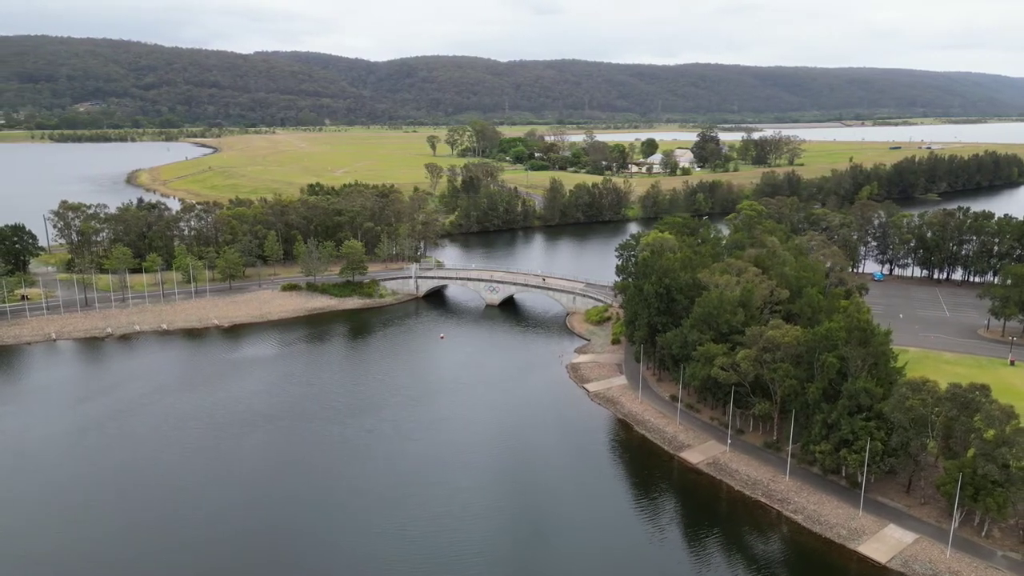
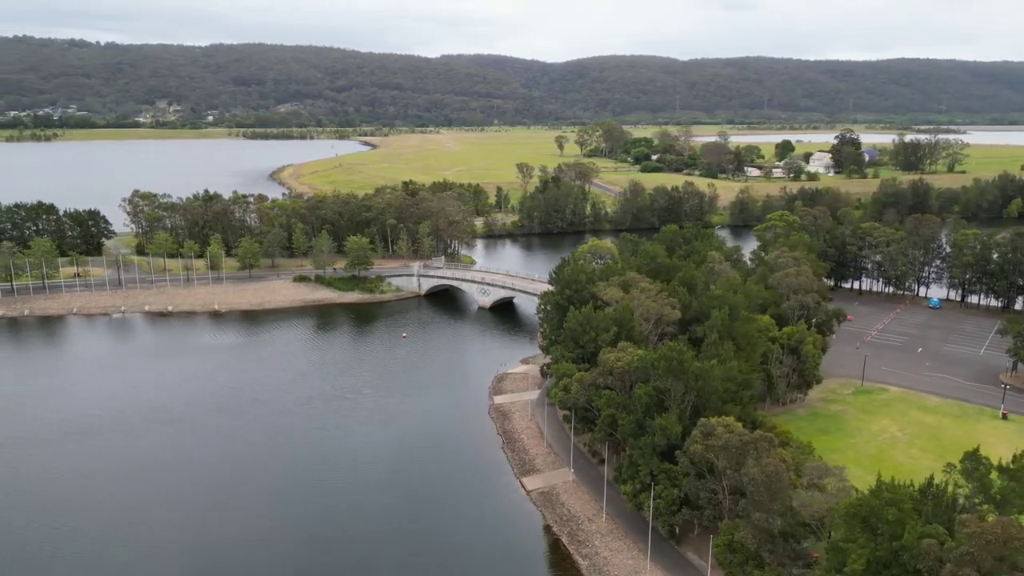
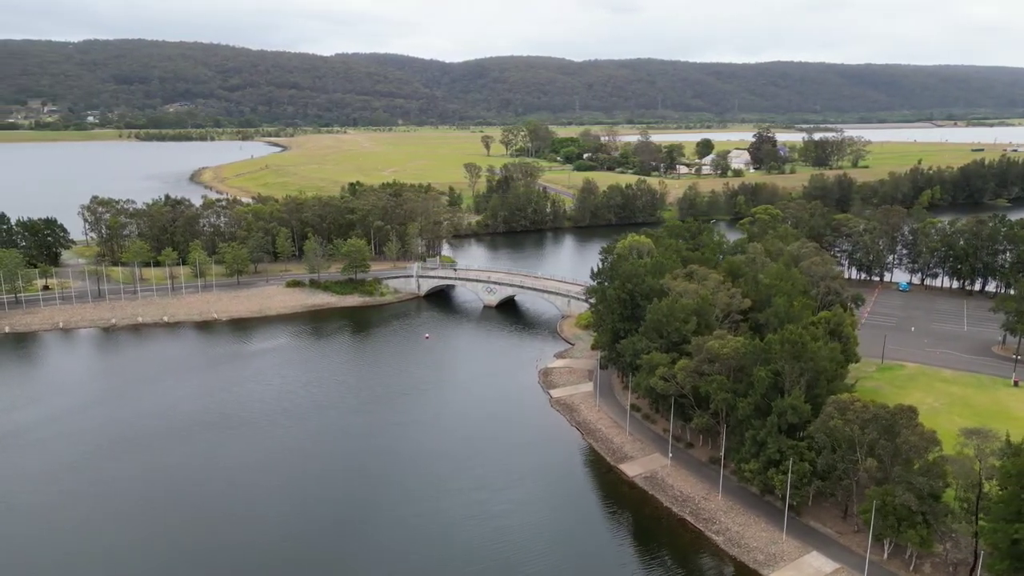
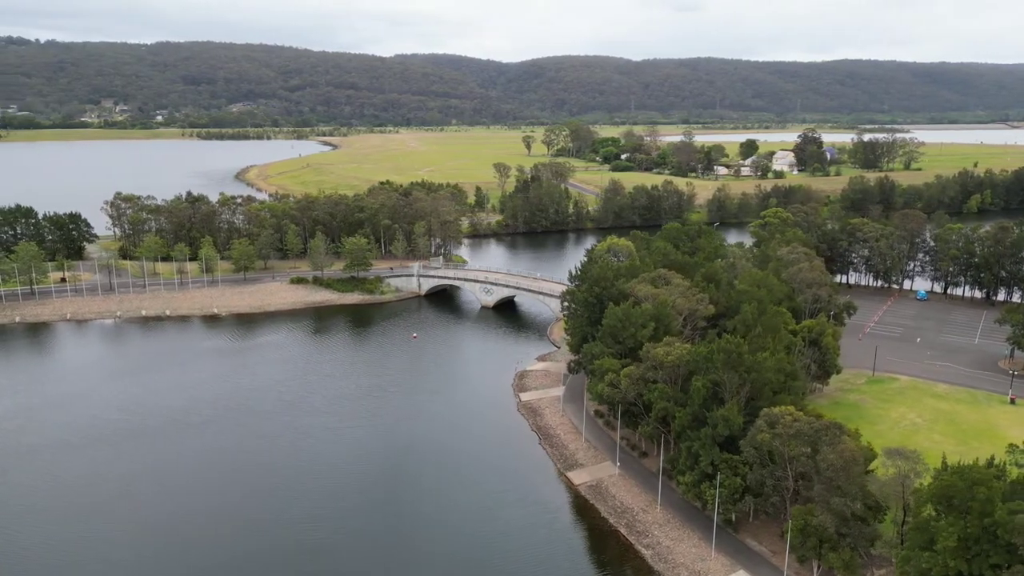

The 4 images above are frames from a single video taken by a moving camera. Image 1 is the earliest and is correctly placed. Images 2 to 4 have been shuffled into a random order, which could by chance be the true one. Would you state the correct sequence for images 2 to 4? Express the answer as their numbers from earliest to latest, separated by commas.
3, 4, 2
